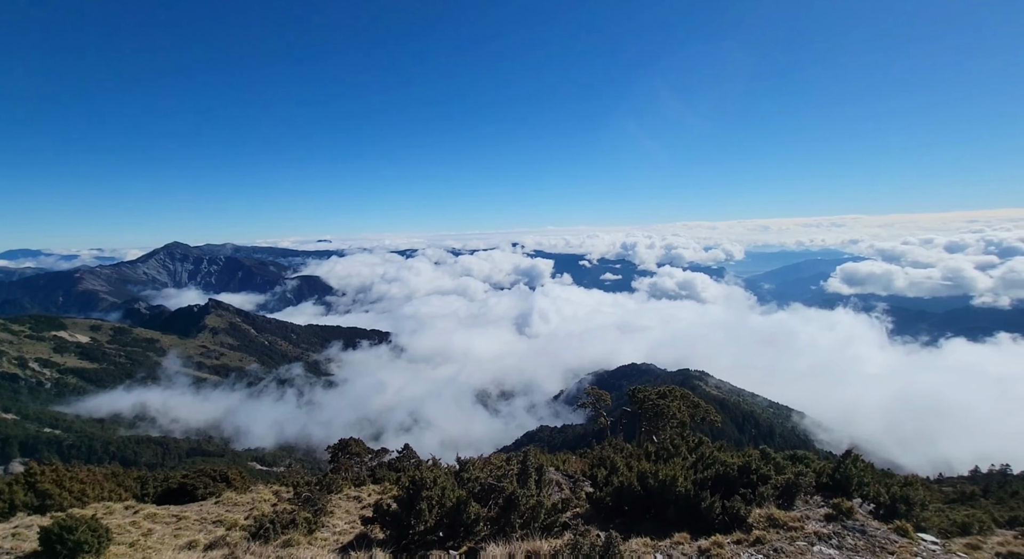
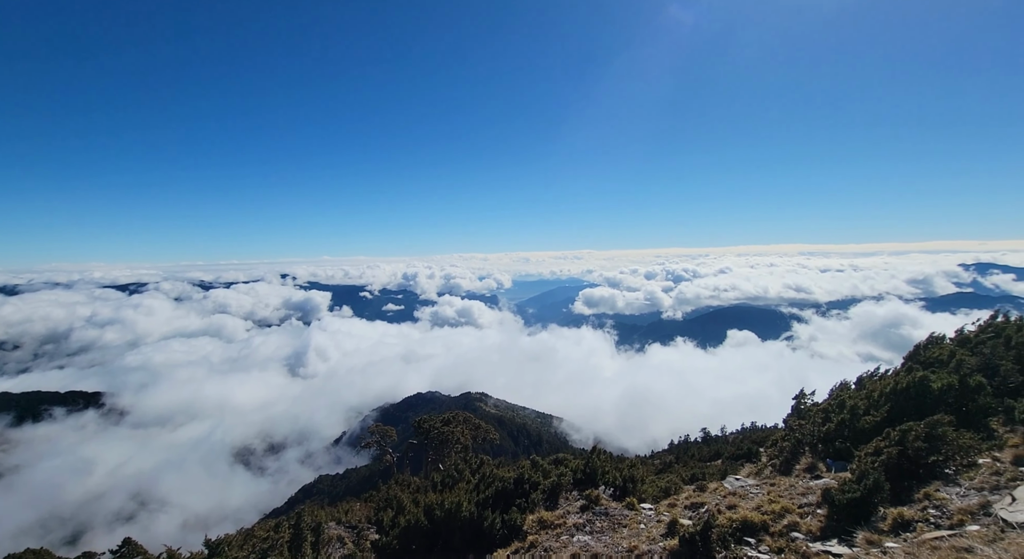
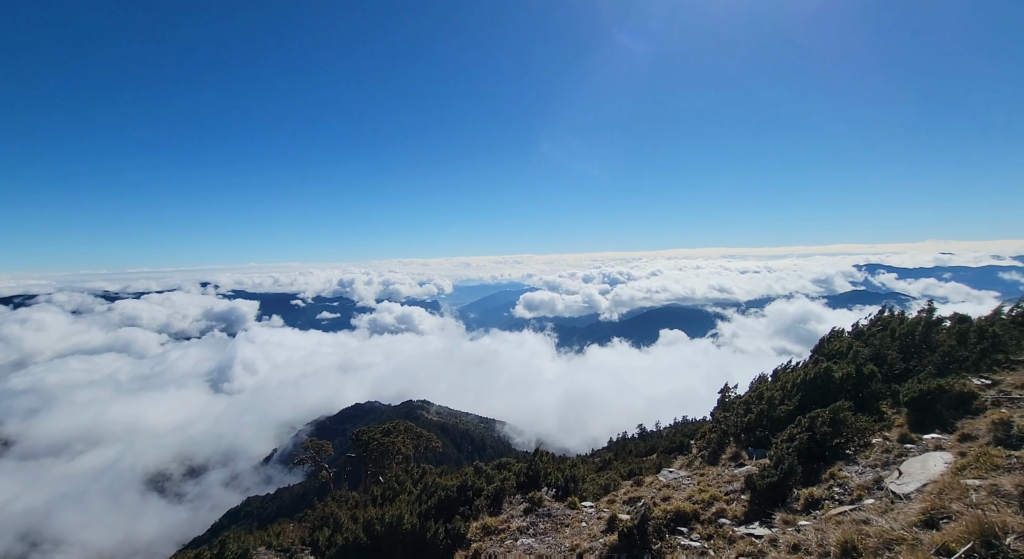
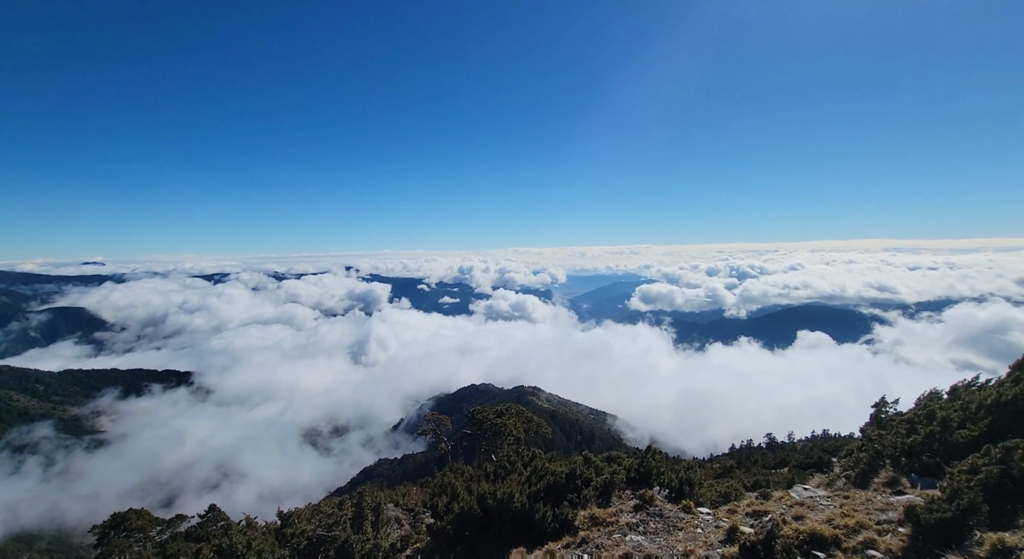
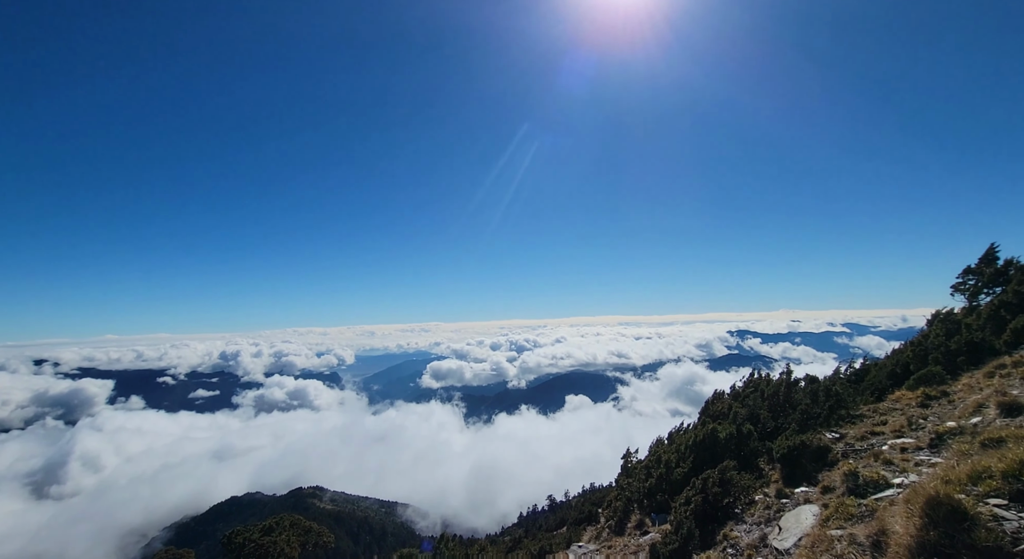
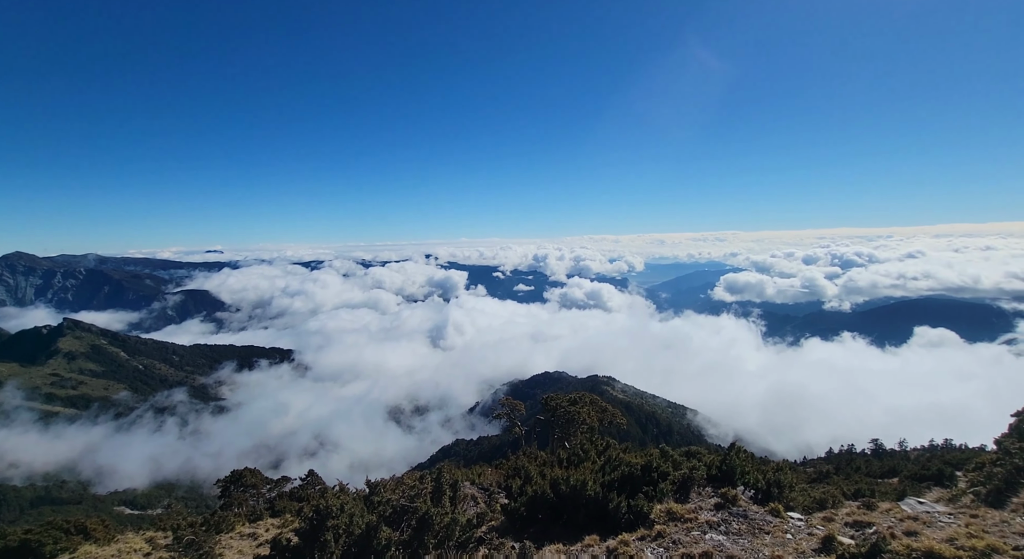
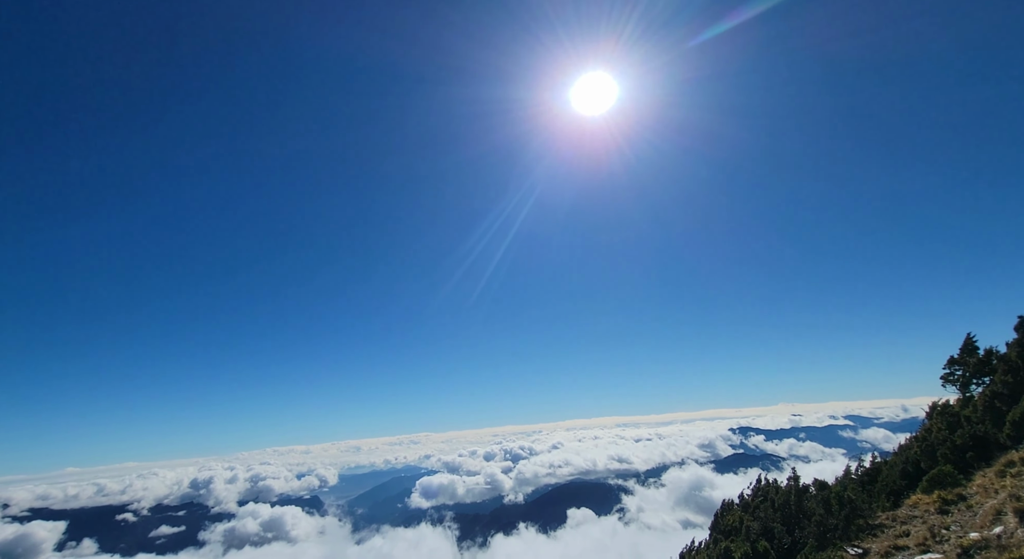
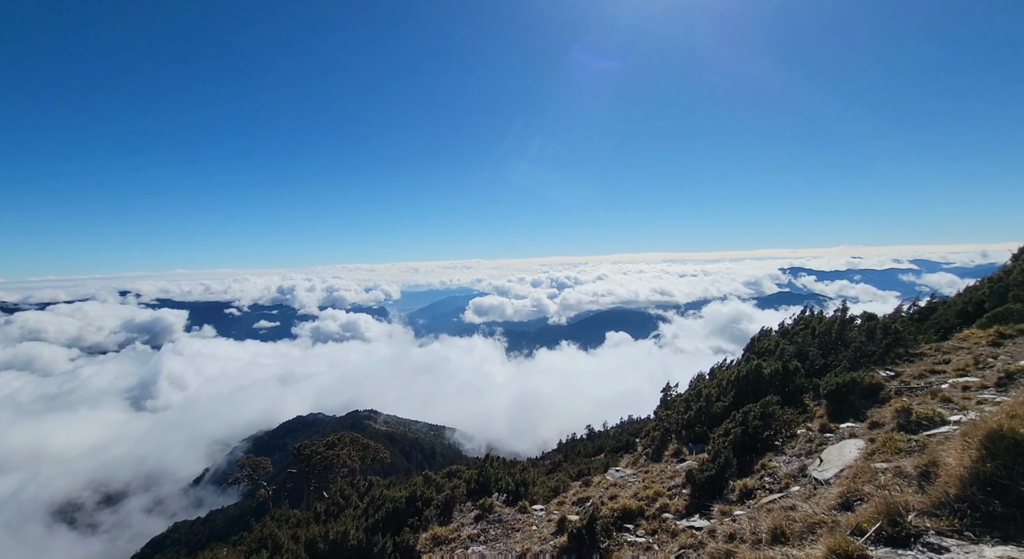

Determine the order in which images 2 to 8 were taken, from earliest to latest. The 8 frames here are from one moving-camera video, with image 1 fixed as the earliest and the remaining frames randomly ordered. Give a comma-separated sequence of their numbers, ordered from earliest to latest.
6, 4, 2, 3, 8, 5, 7
